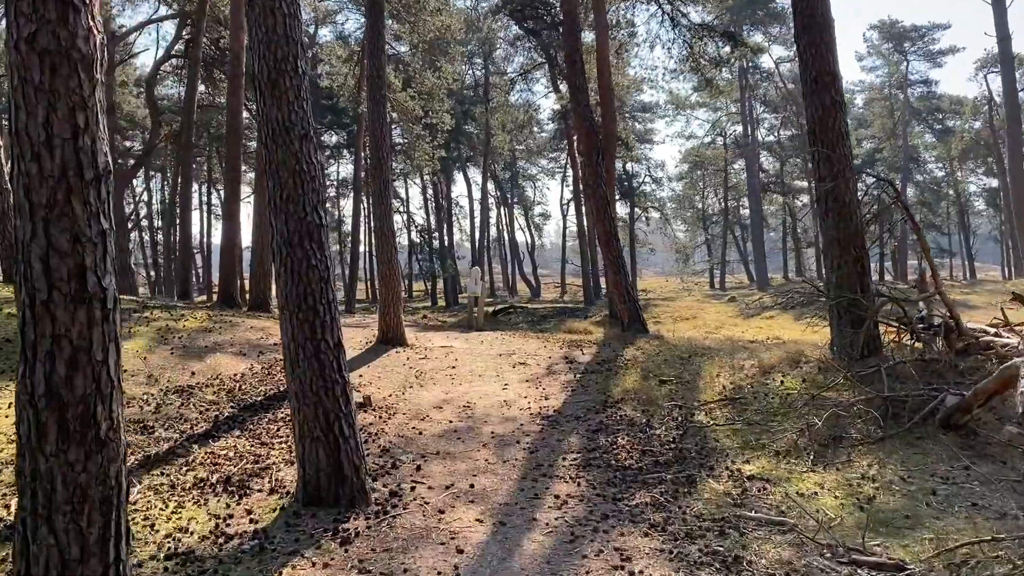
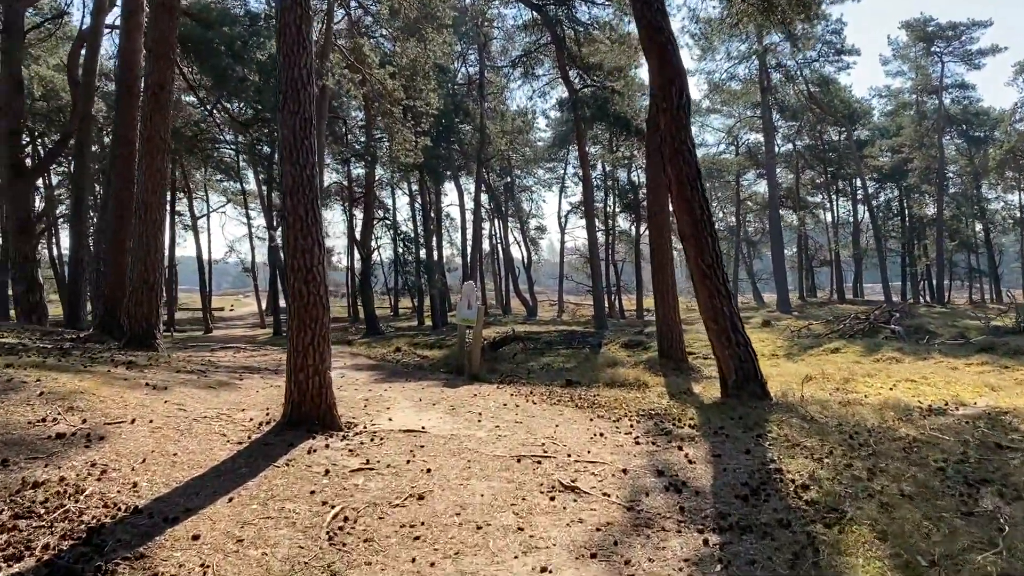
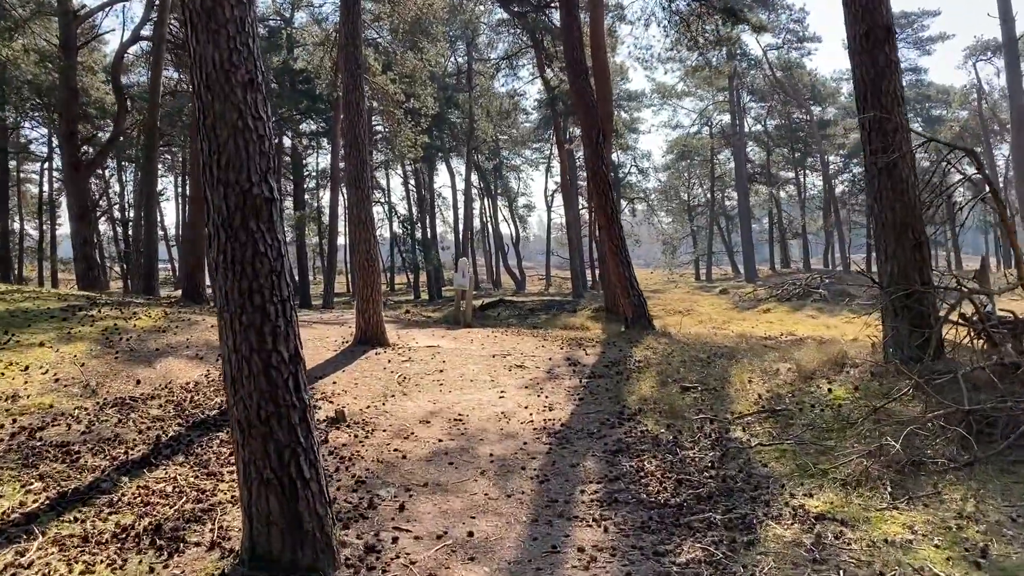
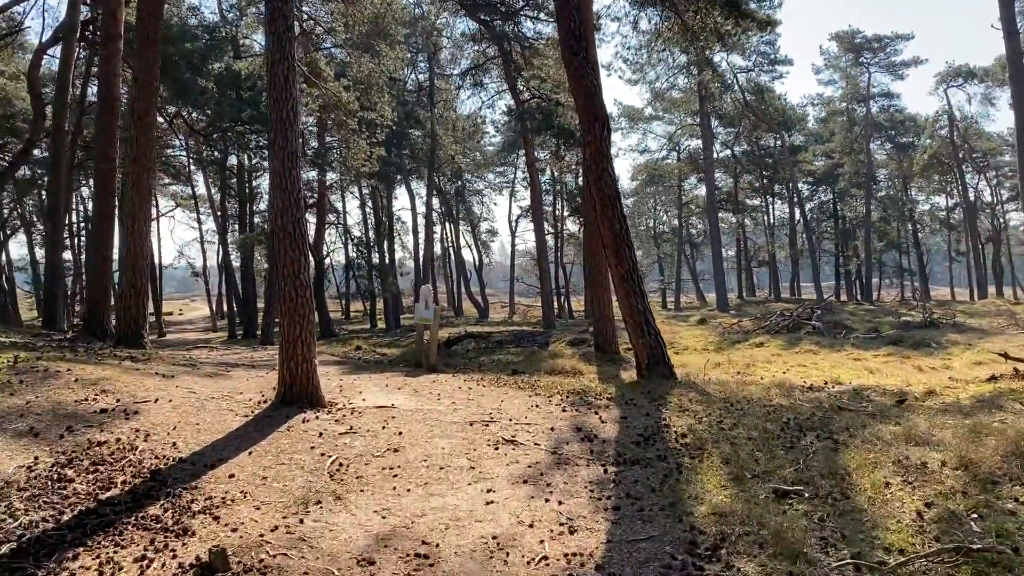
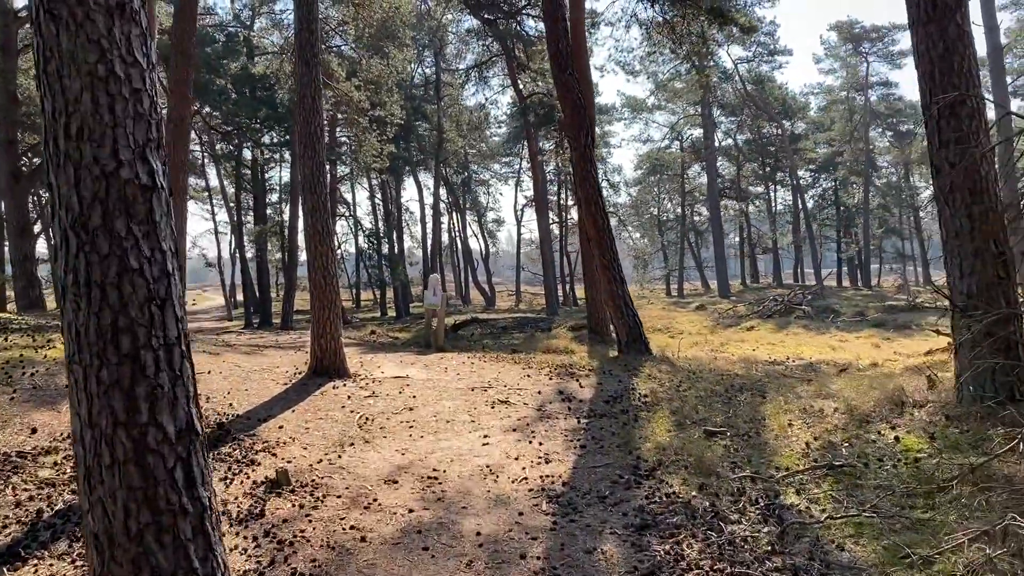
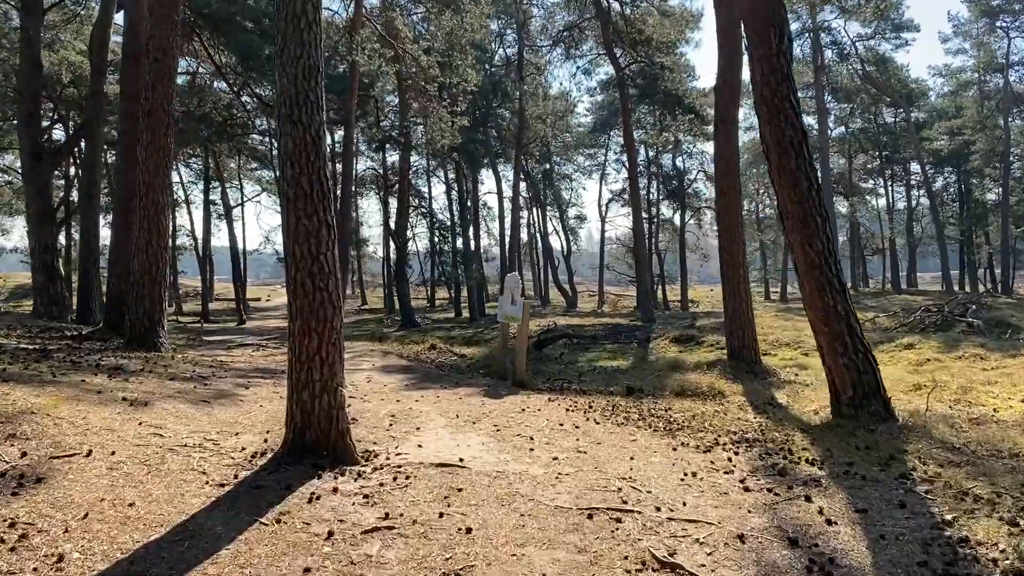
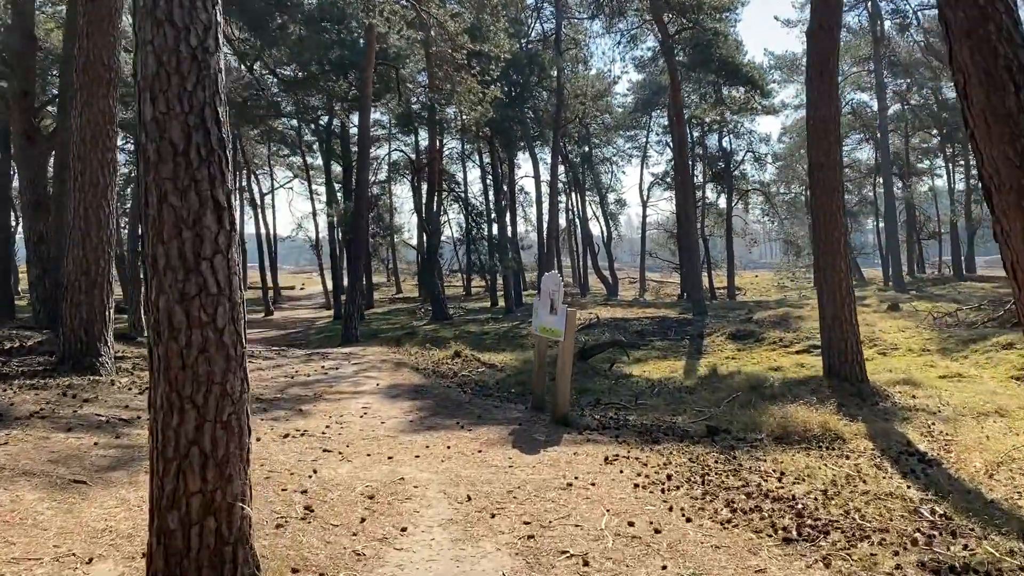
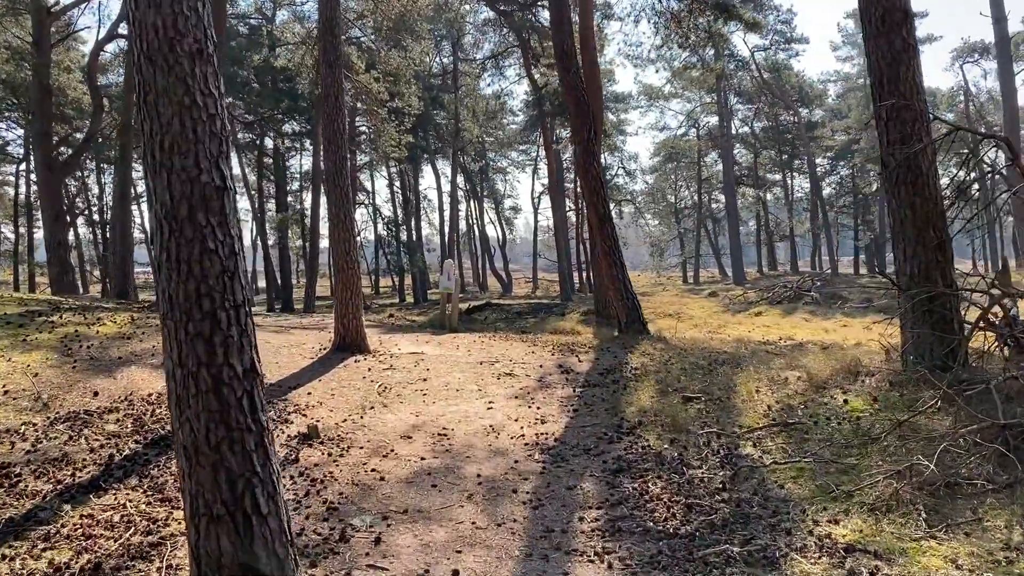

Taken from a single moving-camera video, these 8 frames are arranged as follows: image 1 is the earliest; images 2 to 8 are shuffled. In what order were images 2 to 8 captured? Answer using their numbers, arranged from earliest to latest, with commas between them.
3, 8, 5, 4, 2, 6, 7
